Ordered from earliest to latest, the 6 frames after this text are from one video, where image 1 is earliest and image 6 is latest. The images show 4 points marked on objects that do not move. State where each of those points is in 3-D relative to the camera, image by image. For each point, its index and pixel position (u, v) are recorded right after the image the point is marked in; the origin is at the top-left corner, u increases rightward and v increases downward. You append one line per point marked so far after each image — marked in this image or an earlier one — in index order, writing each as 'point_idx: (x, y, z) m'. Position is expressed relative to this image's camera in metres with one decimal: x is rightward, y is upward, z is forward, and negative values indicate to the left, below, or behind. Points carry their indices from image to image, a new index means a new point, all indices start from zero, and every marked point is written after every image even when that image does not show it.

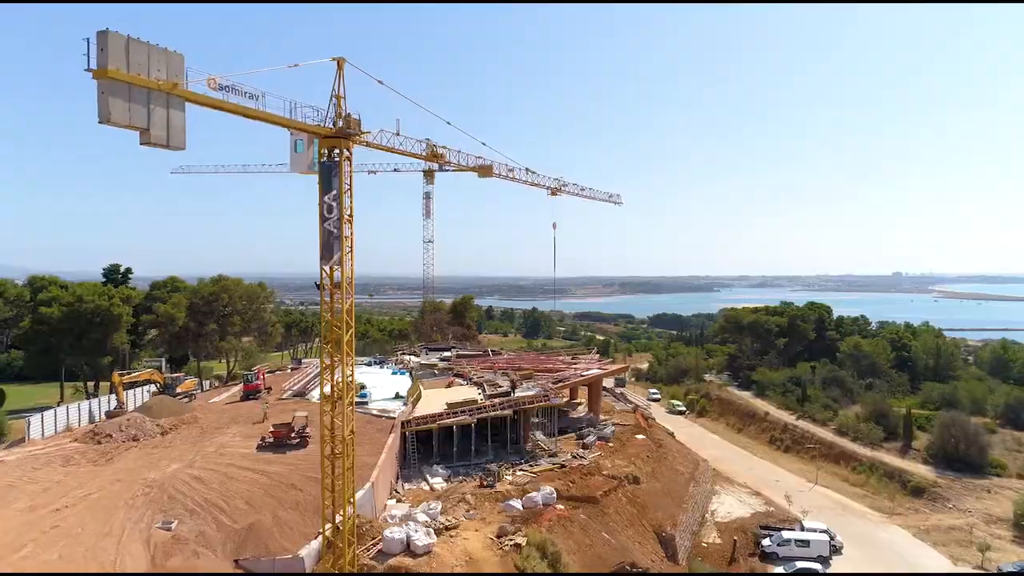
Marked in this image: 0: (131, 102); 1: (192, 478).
0: (-7.8, +3.8, +11.5) m
1: (-10.9, -6.5, +19.3) m
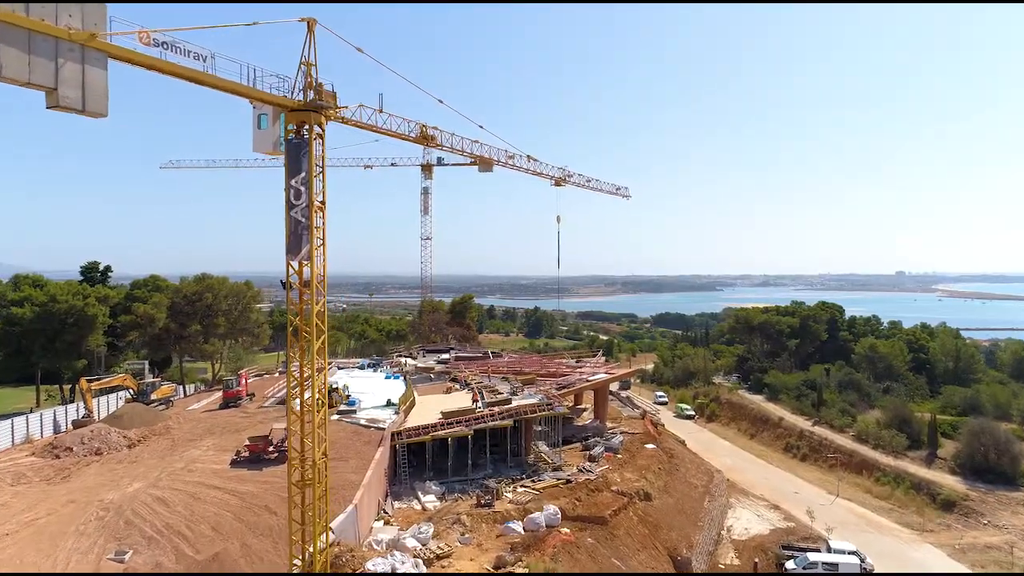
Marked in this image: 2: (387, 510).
0: (-7.9, +3.9, +9.4) m
1: (-10.9, -6.5, +17.3) m
2: (-4.3, -7.7, +19.7) m
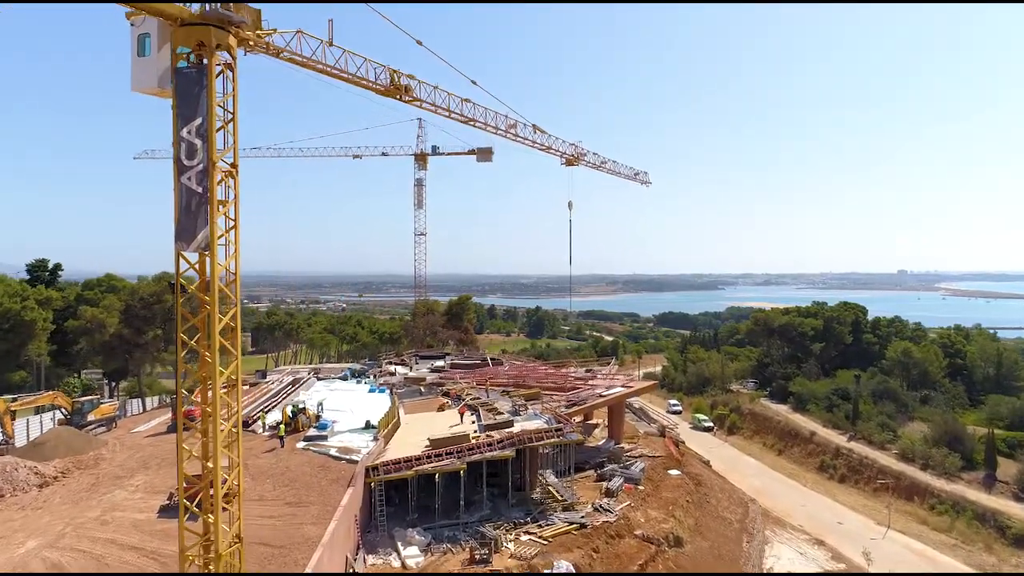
0: (-7.8, +3.8, +5.3) m
1: (-10.9, -6.5, +13.2) m
2: (-4.2, -7.7, +15.6) m
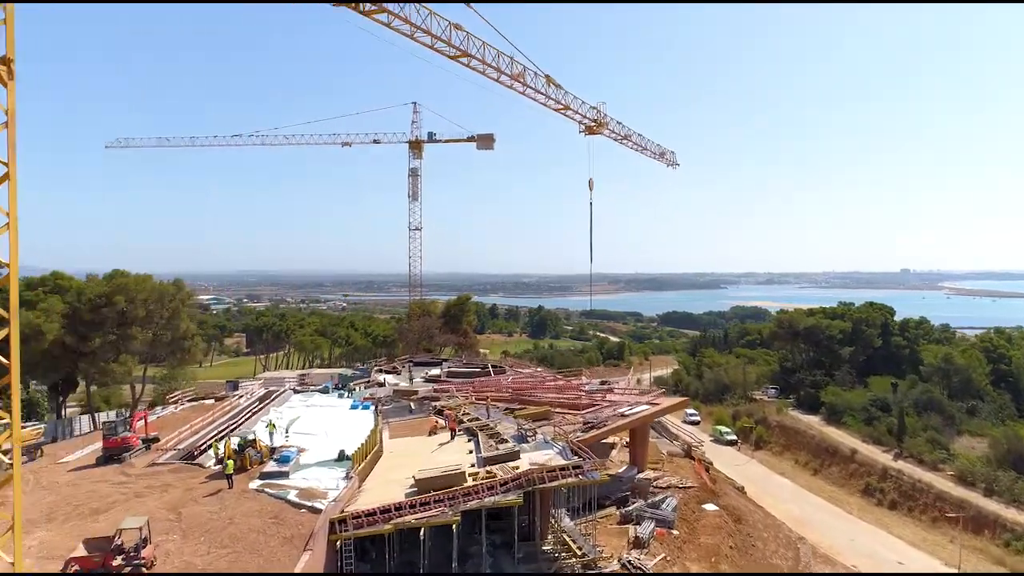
0: (-7.7, +3.8, +1.3) m
1: (-10.7, -6.5, +9.3) m
2: (-4.1, -7.7, +11.6) m
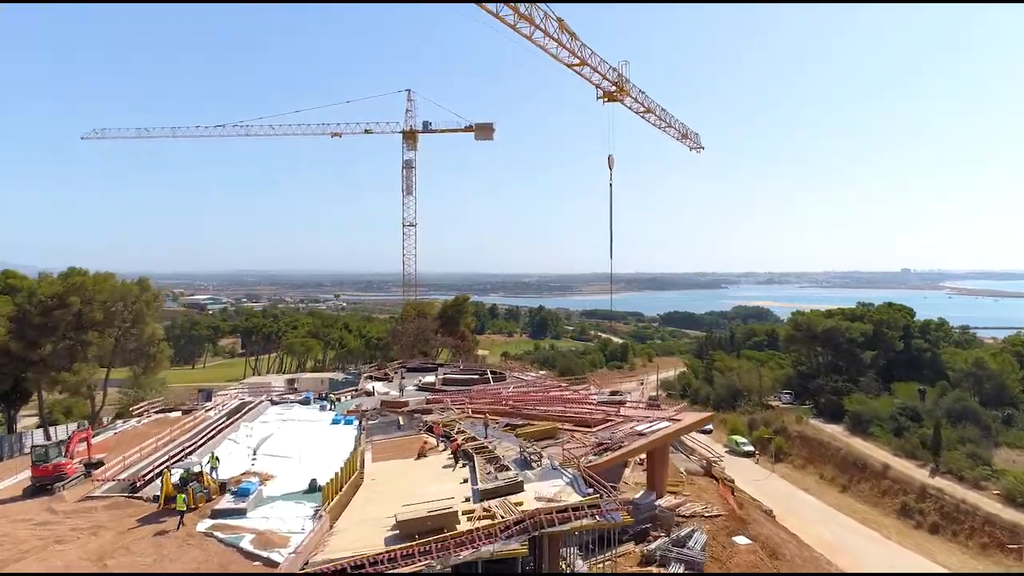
0: (-7.7, +3.7, -1.4) m
1: (-10.7, -6.6, +6.5) m
2: (-4.0, -7.8, +8.8) m
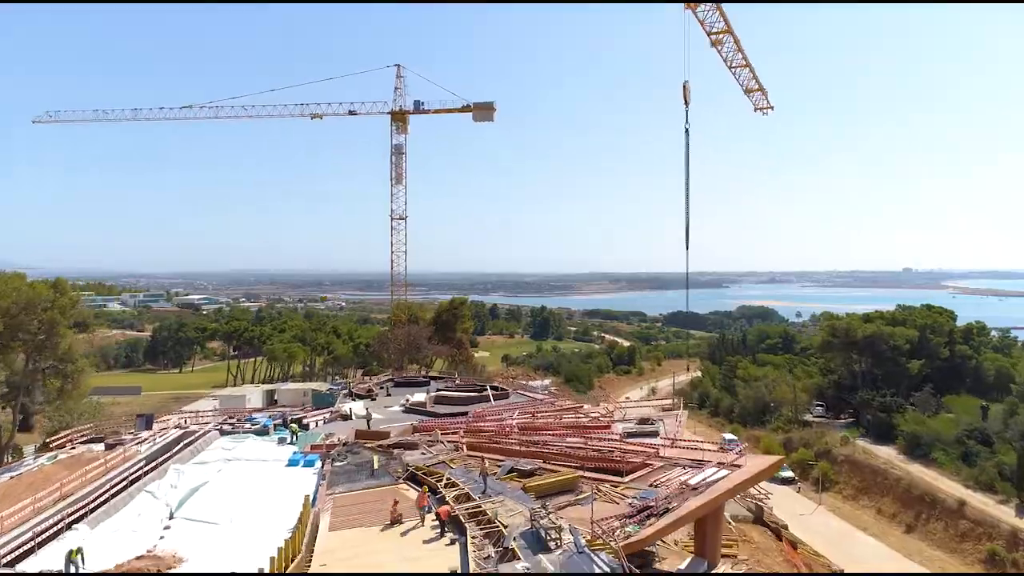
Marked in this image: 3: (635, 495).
0: (-7.5, +3.6, -6.3) m
1: (-10.5, -6.7, +1.7) m
2: (-3.9, -7.9, +4.0) m
3: (+3.1, -5.1, +14.2) m
